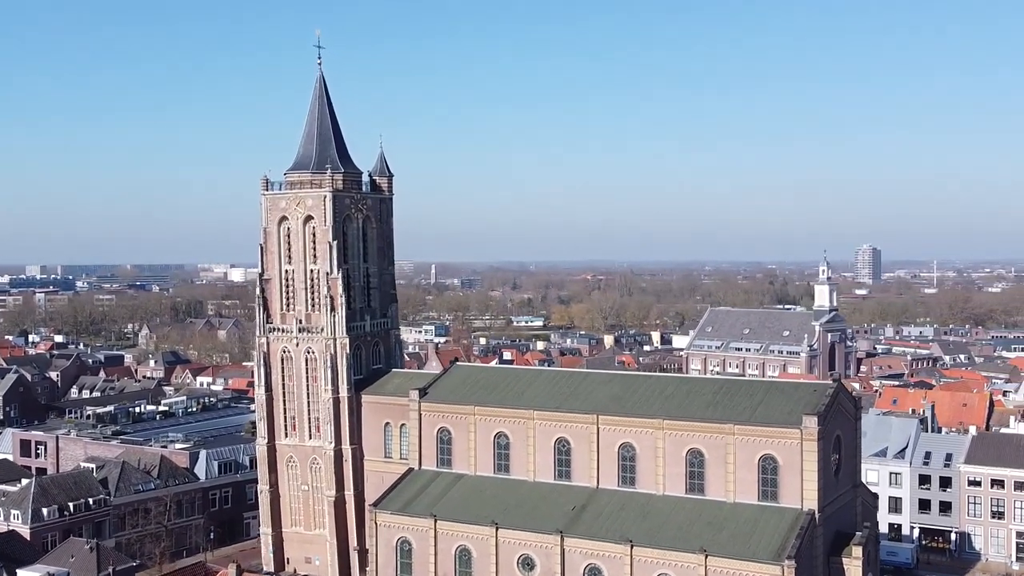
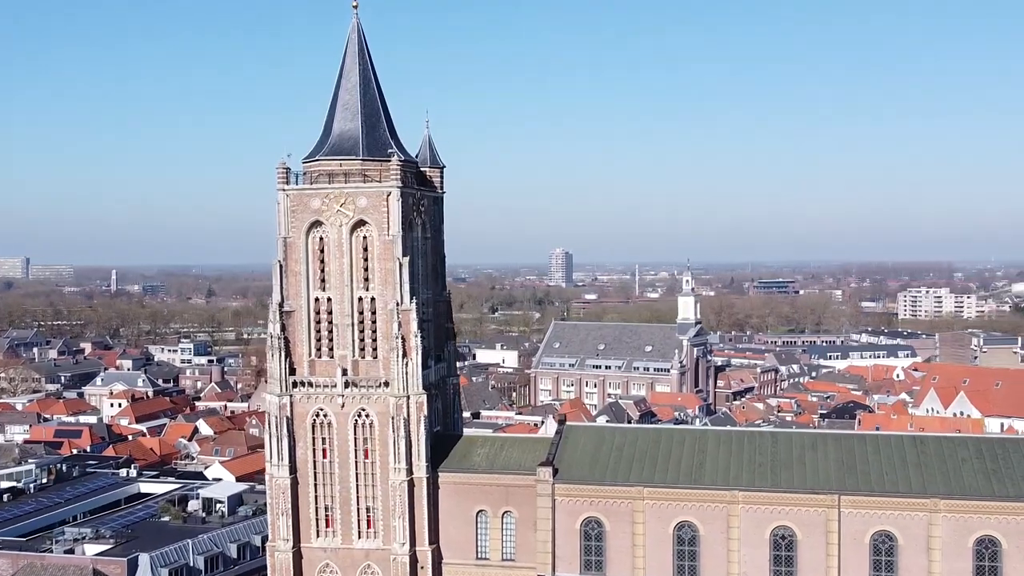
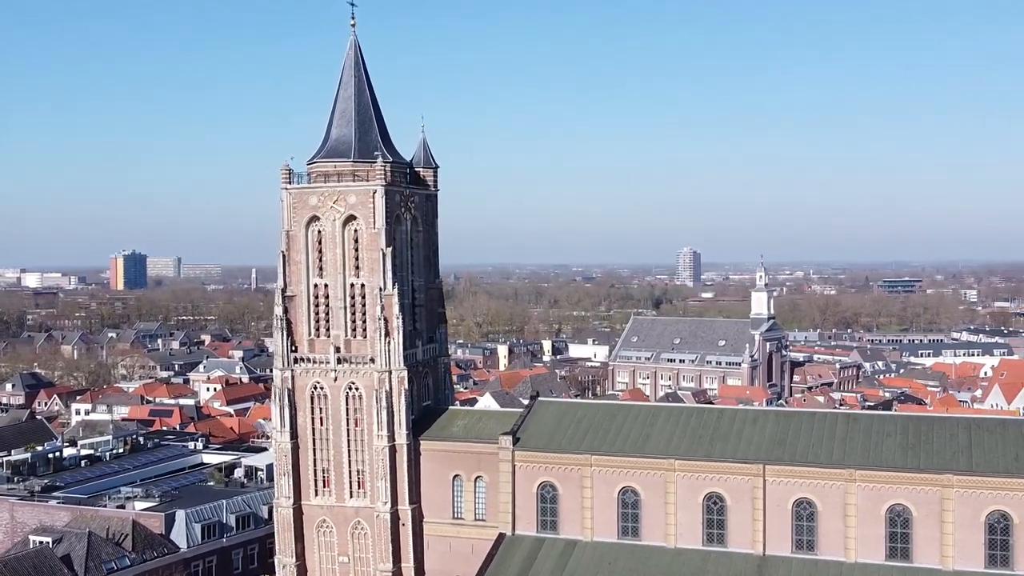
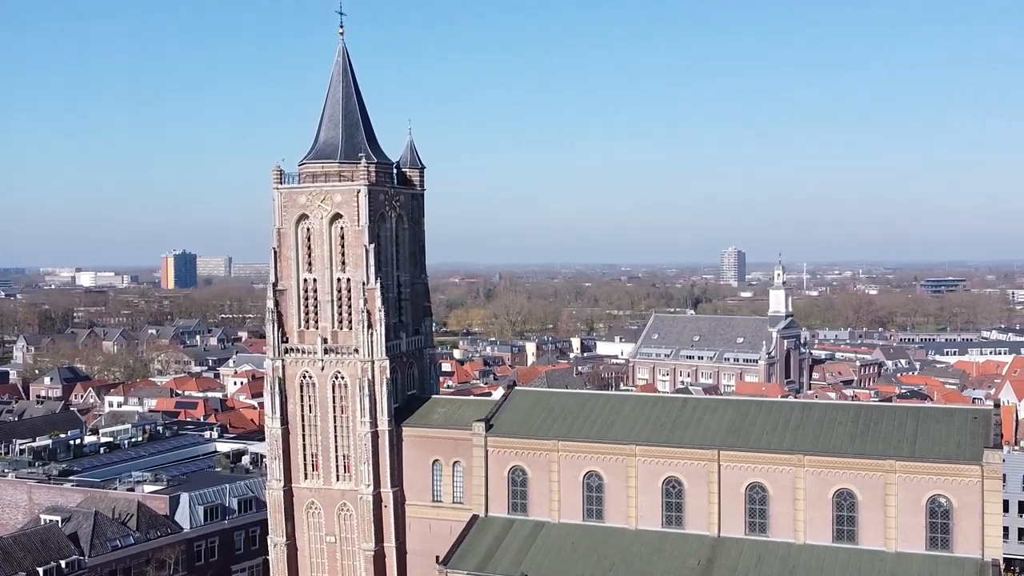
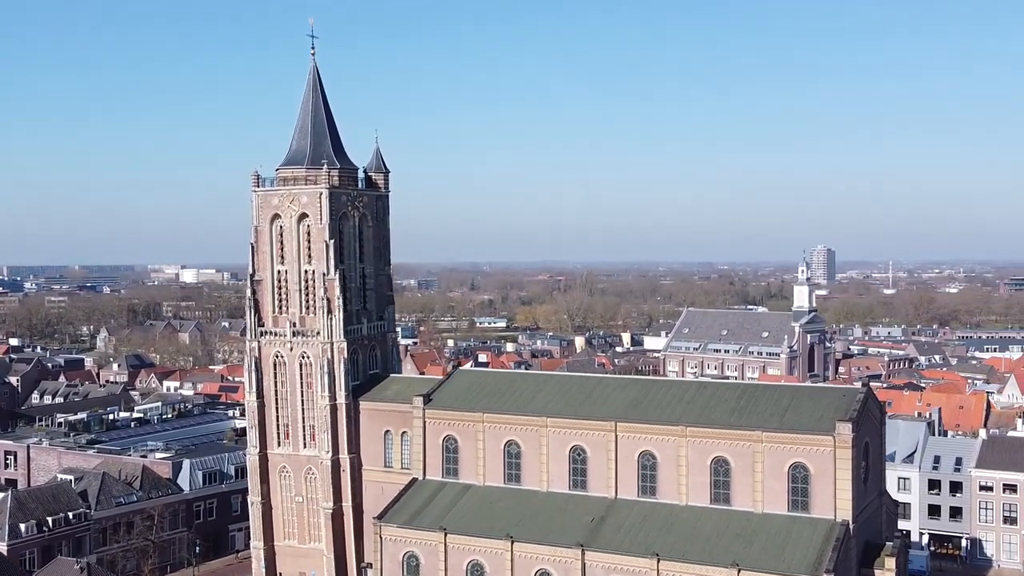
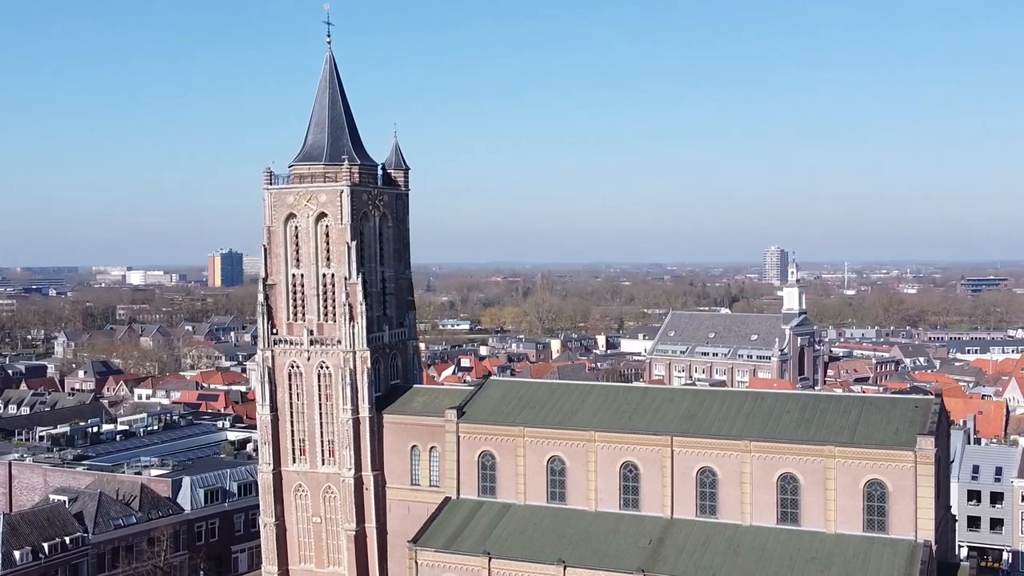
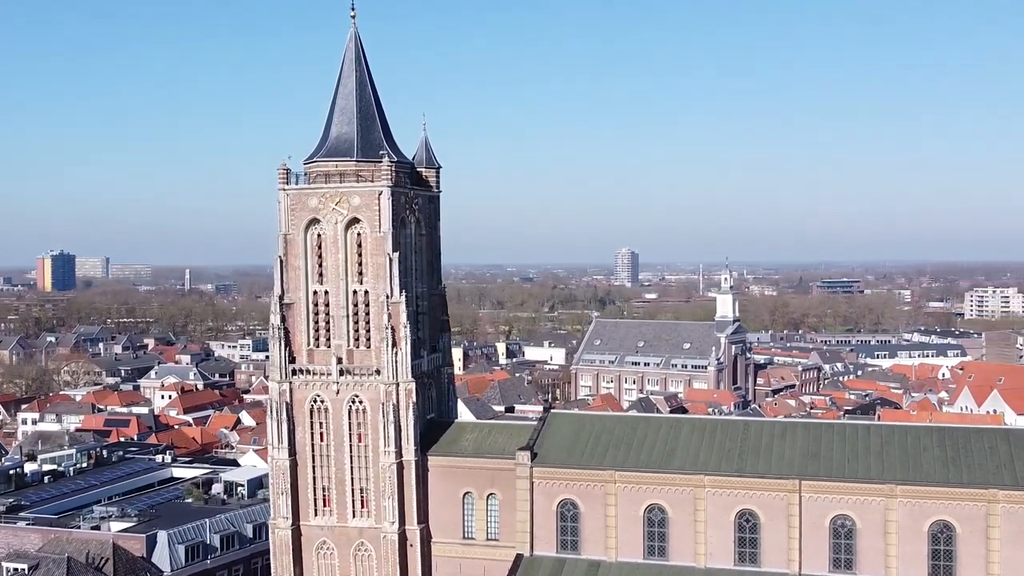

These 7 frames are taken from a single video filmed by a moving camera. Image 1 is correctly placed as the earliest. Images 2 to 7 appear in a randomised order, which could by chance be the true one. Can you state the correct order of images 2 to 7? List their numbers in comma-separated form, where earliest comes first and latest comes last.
5, 6, 4, 3, 7, 2
